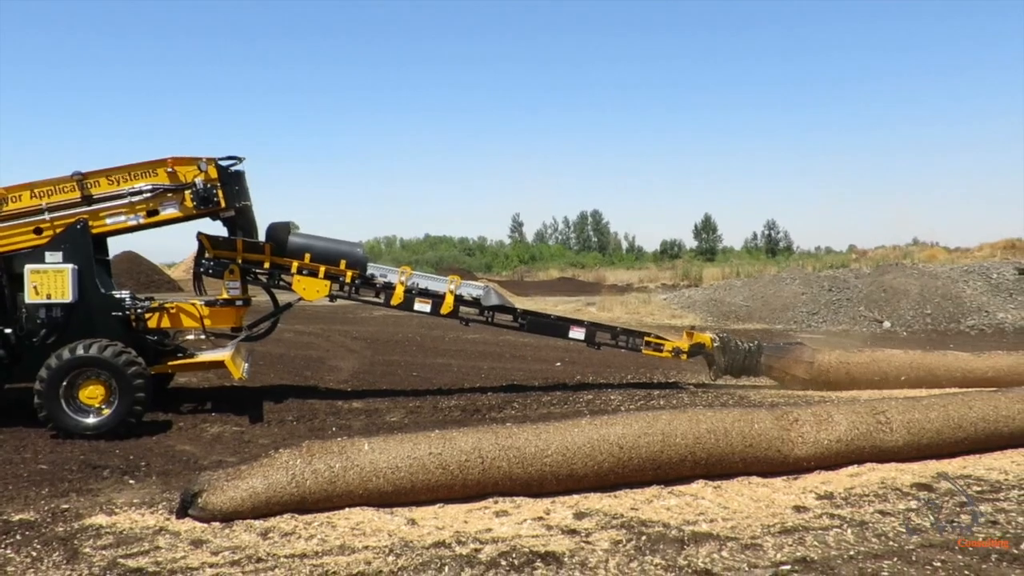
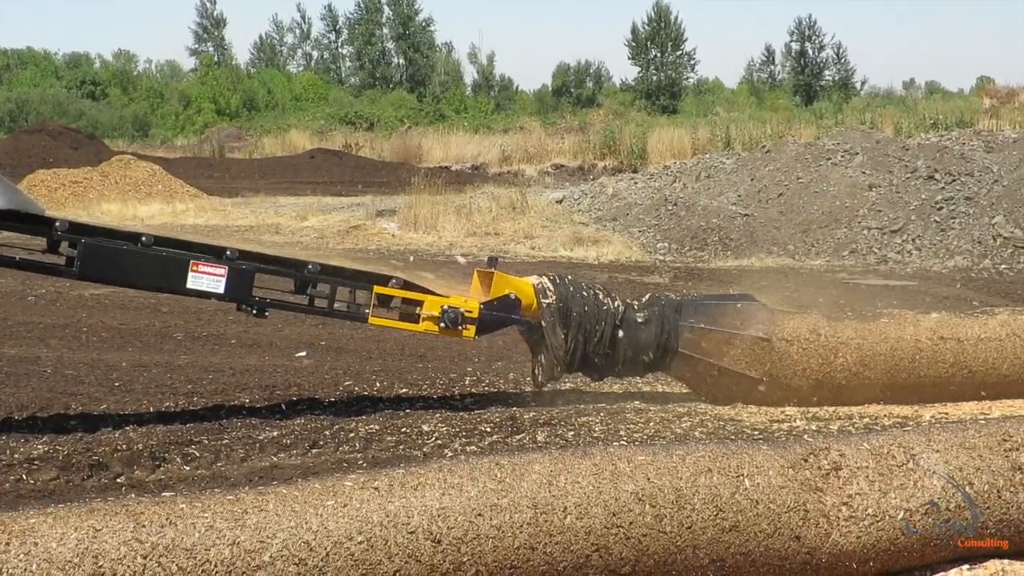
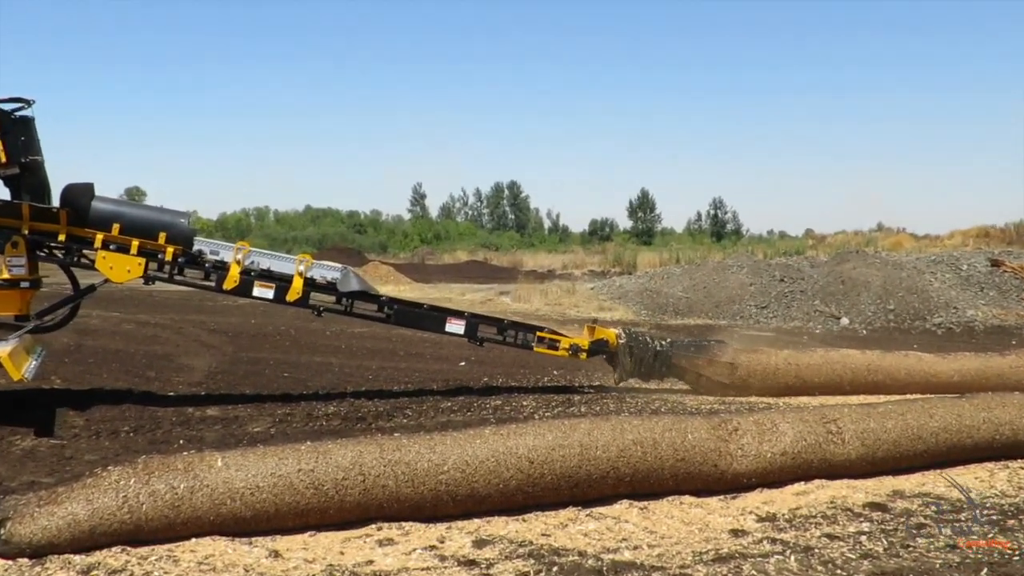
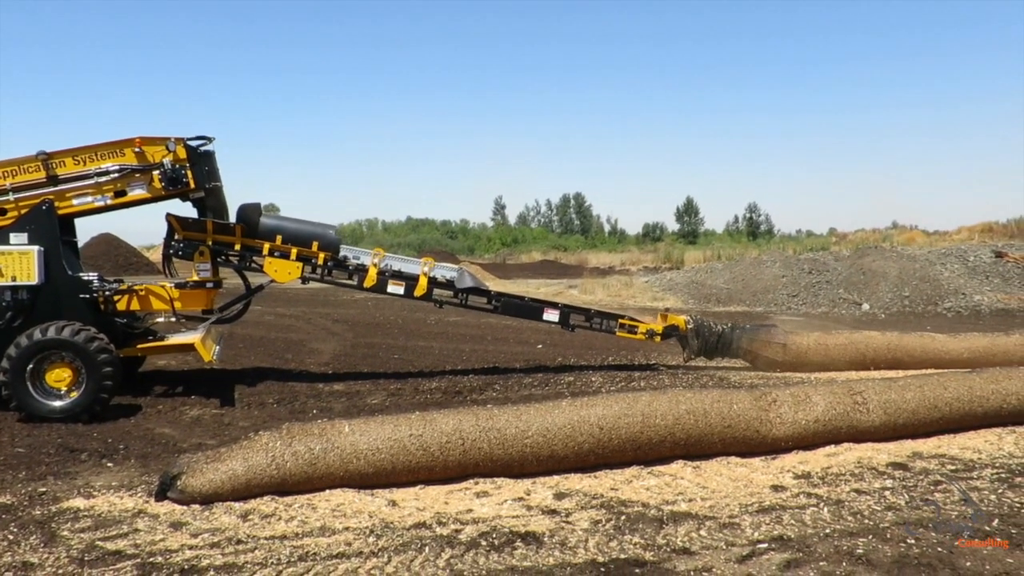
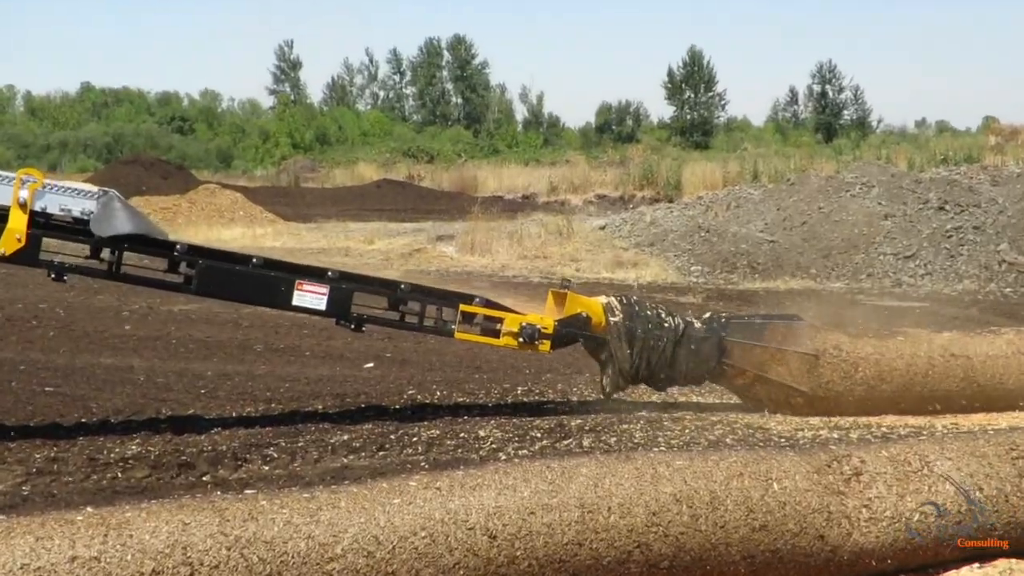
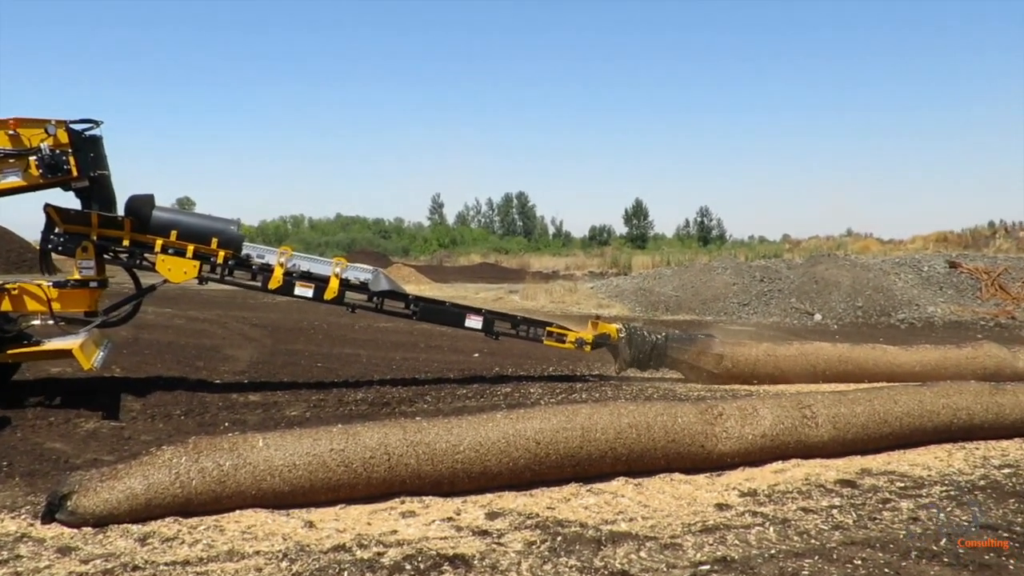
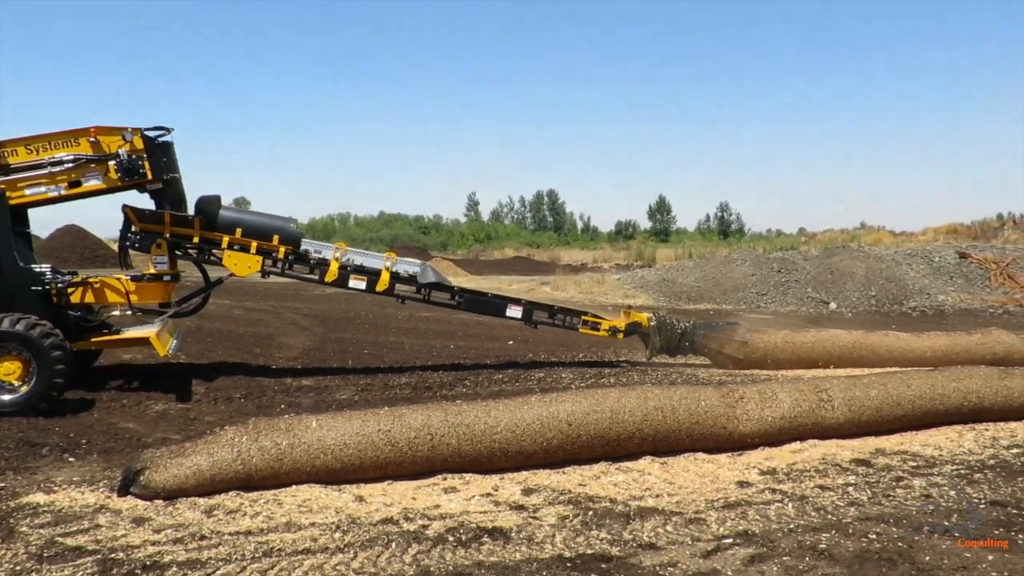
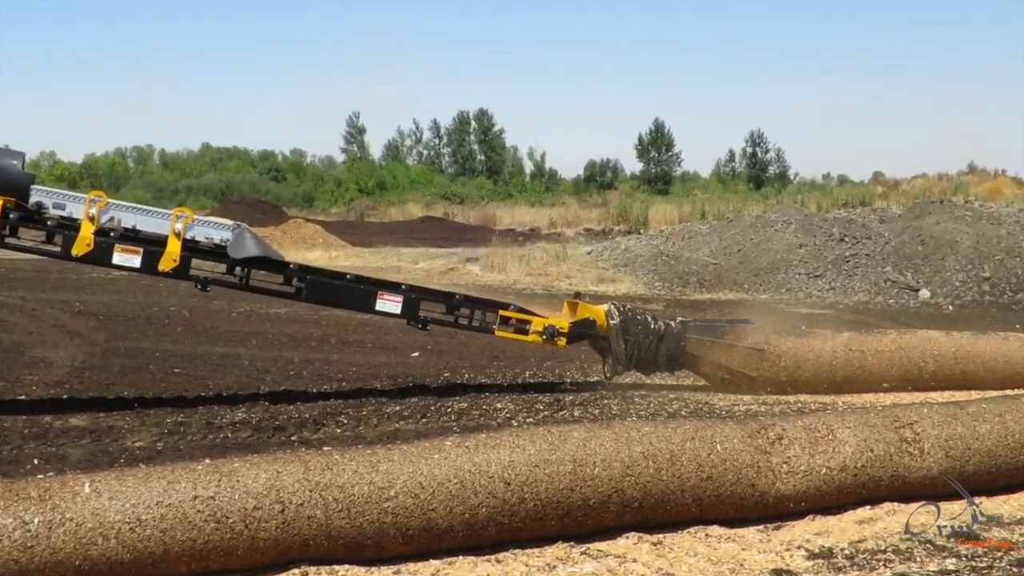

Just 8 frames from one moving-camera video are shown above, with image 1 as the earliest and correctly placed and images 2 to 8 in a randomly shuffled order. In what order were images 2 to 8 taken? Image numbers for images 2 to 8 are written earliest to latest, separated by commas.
4, 7, 6, 3, 8, 5, 2
